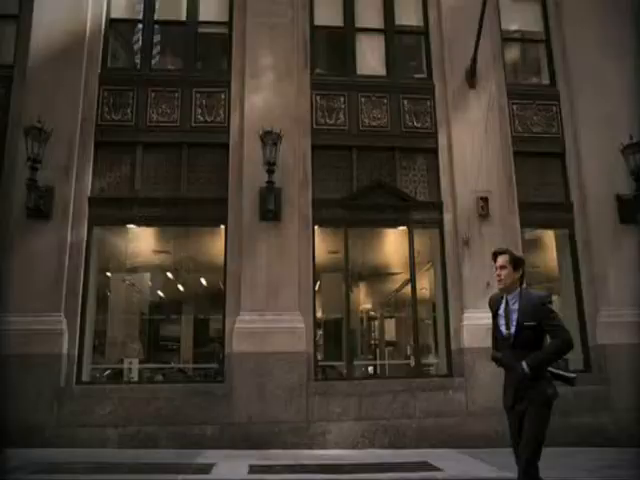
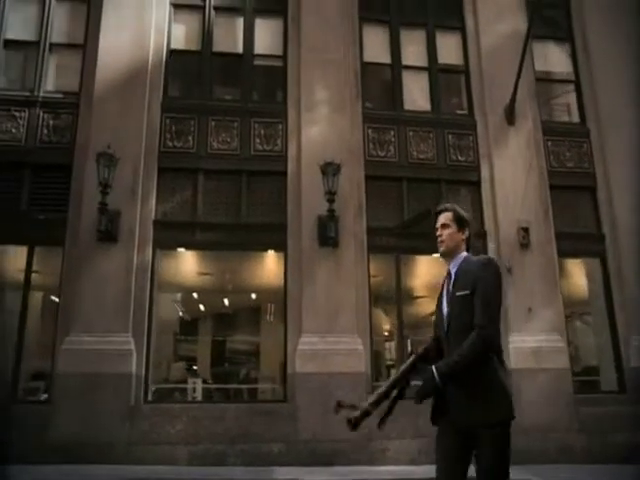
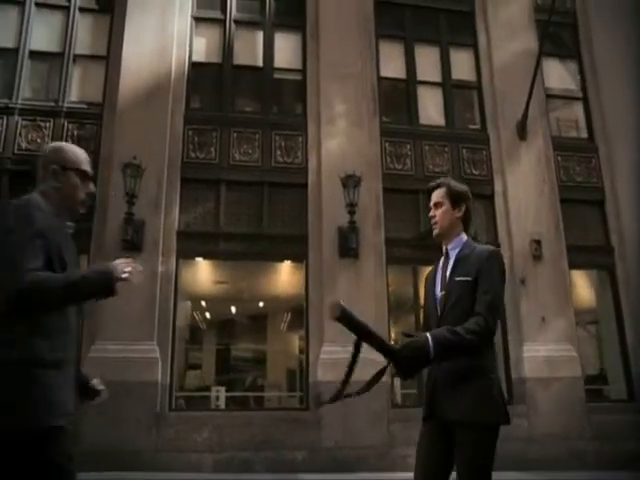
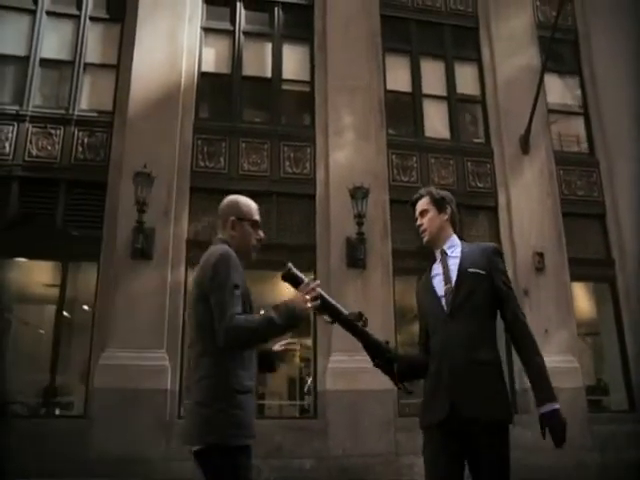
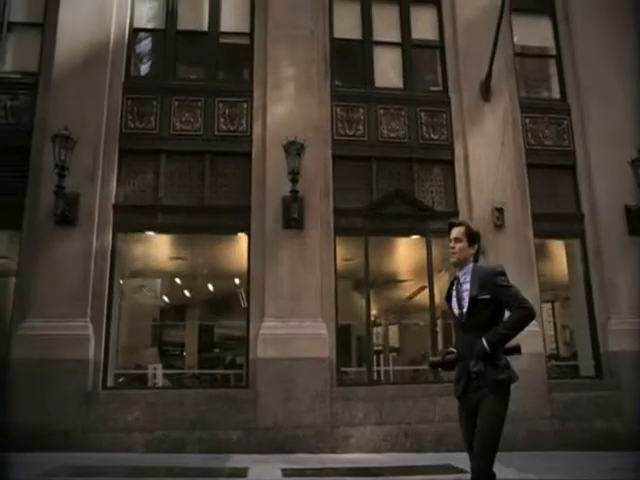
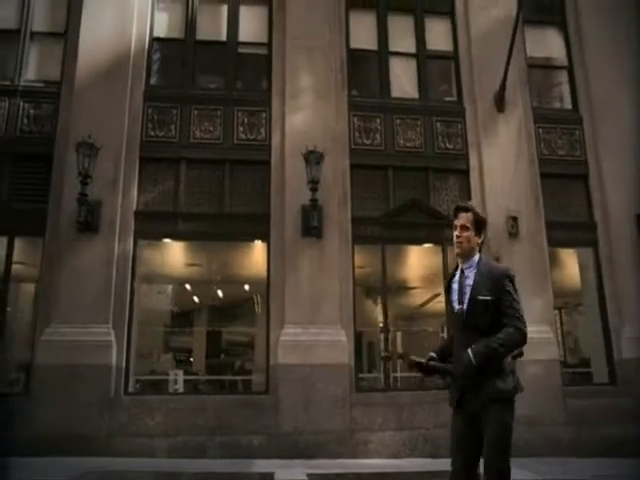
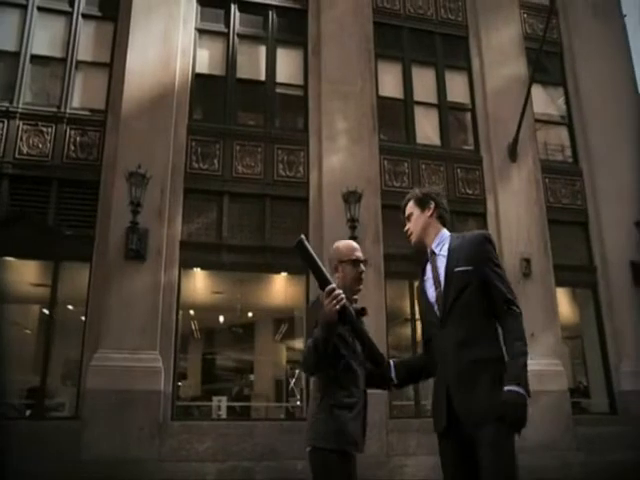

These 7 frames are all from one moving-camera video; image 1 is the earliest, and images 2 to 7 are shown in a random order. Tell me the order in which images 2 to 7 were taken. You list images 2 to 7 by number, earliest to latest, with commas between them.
5, 6, 2, 3, 4, 7
